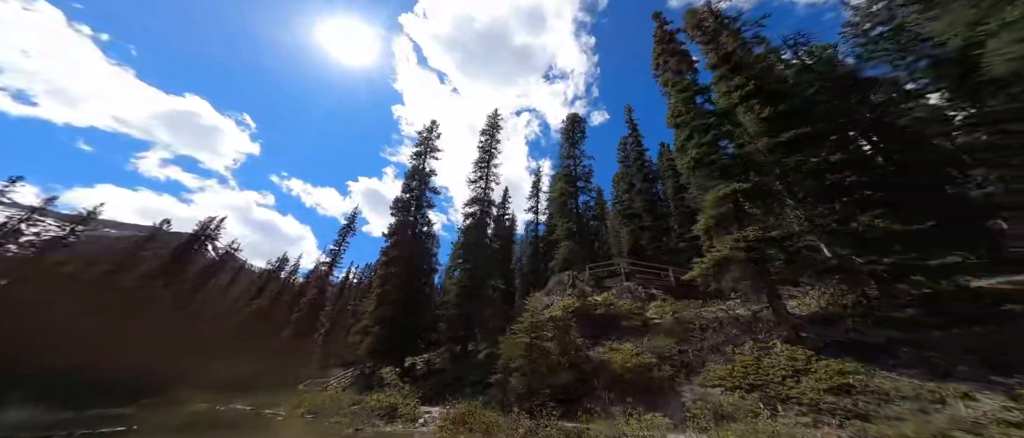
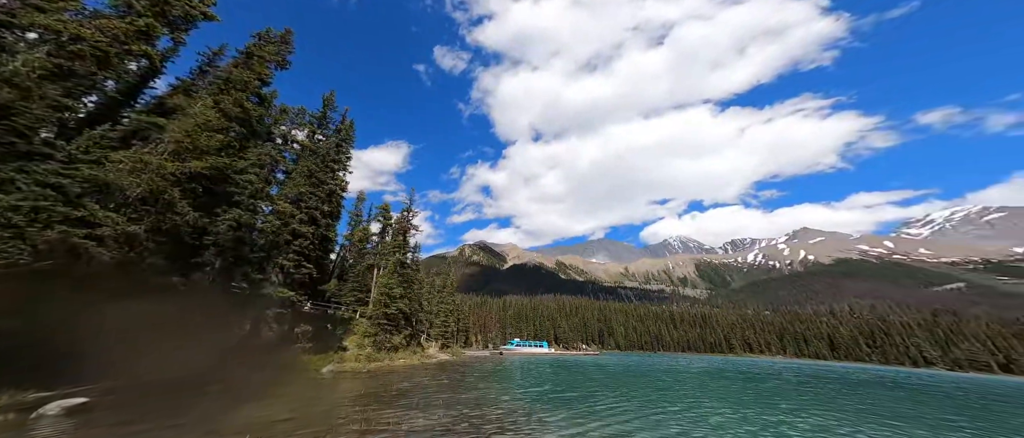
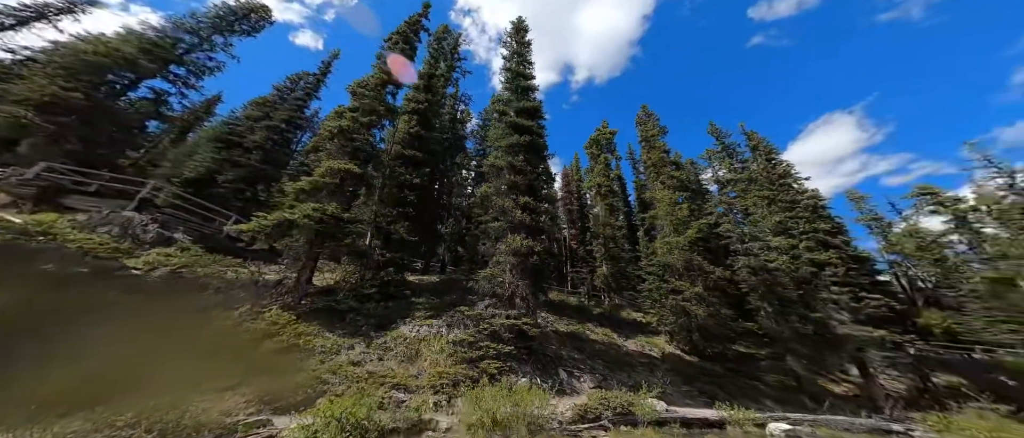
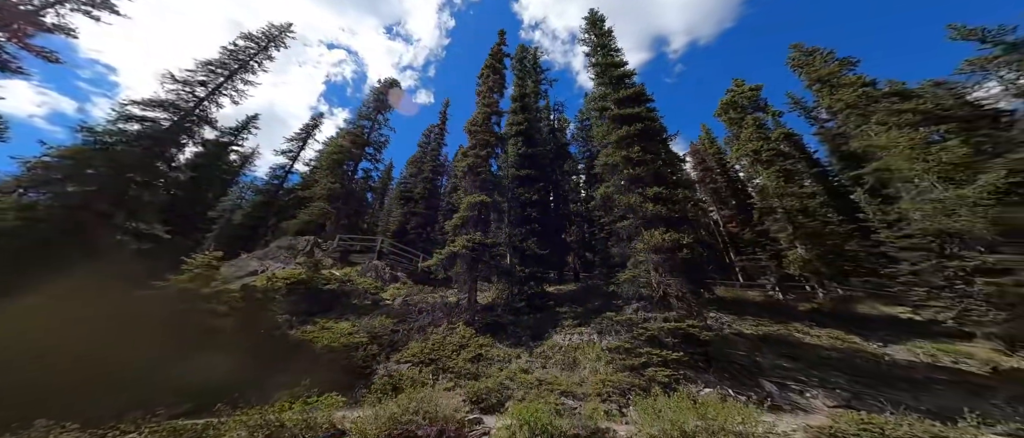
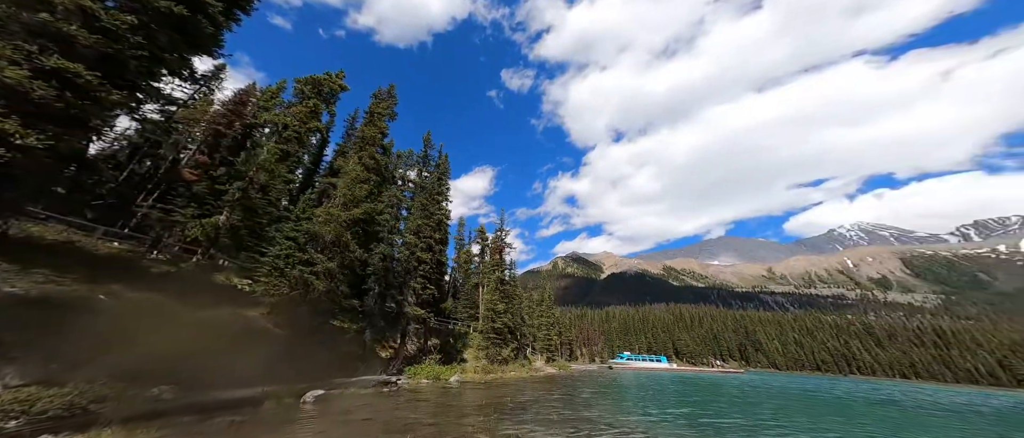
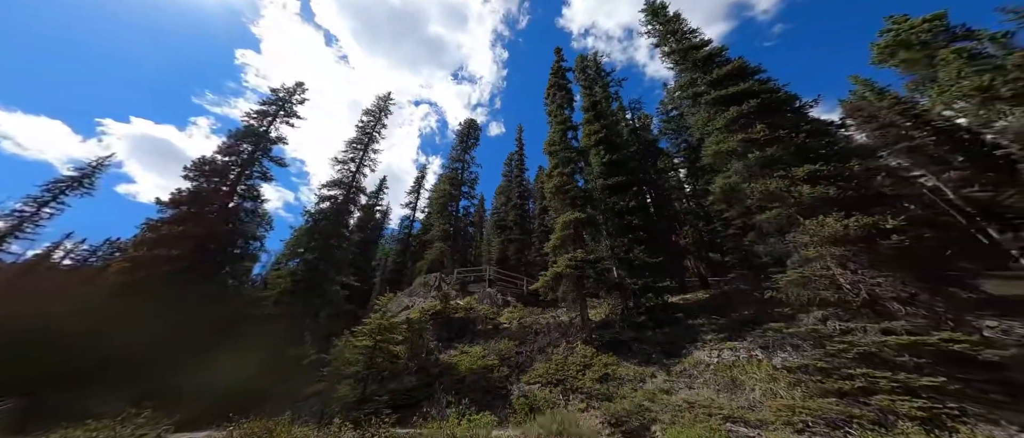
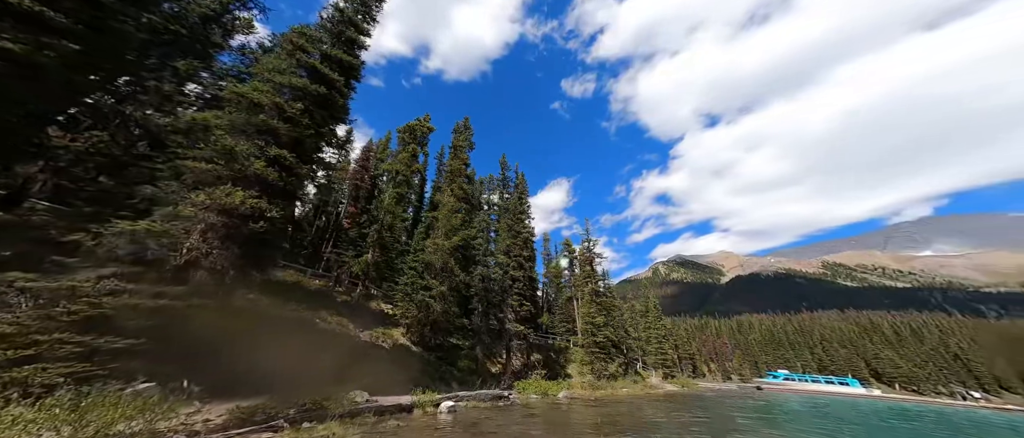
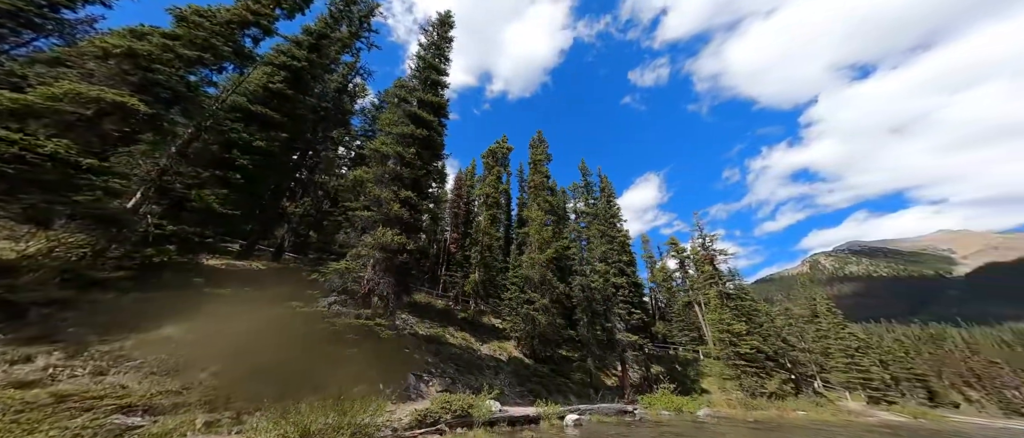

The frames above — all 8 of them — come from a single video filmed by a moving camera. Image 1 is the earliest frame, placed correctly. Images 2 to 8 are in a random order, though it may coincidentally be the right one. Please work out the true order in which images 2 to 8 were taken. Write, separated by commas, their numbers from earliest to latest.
6, 4, 3, 8, 7, 5, 2
